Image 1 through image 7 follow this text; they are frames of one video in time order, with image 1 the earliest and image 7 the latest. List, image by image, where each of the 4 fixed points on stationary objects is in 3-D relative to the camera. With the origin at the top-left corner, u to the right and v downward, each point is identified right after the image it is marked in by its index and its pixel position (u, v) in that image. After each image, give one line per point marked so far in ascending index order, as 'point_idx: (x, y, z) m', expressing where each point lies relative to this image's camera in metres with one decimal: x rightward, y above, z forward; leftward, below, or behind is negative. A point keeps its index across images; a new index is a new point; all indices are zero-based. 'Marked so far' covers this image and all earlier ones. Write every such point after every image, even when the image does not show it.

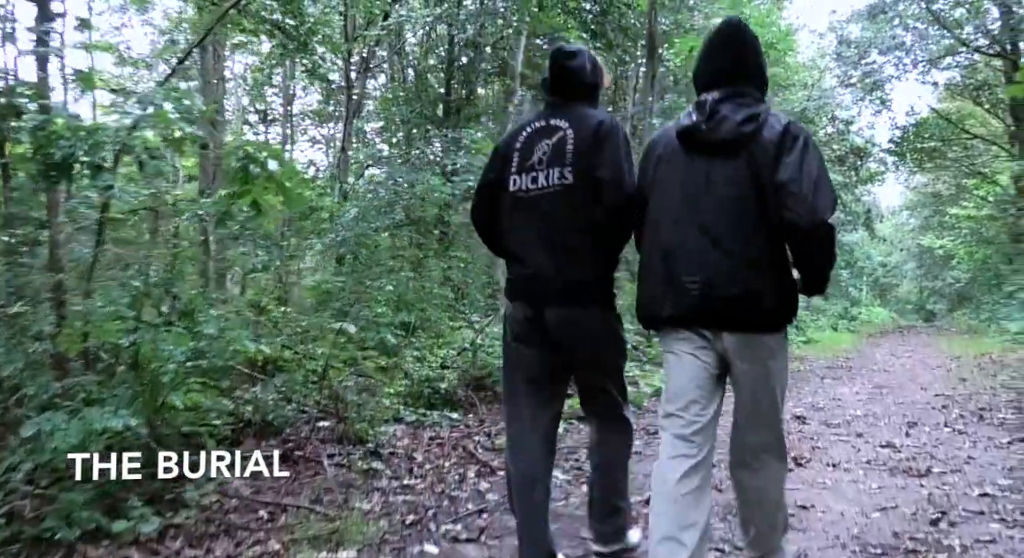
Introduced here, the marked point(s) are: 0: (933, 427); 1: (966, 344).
0: (+3.2, -1.1, +5.6) m
1: (+8.8, -1.3, +14.4) m
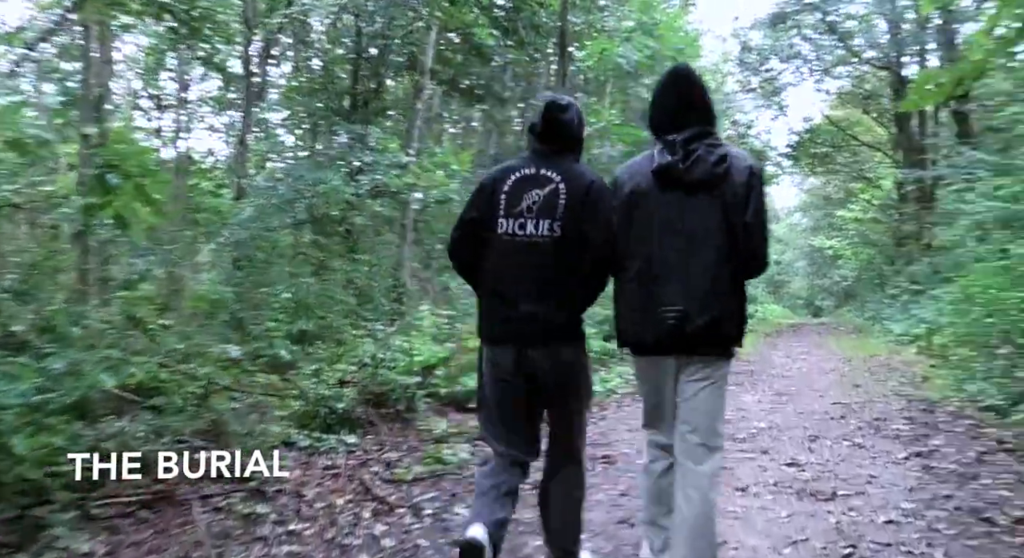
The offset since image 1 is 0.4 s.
0: (+2.5, -1.2, +5.6) m
1: (+7.0, -1.3, +15.1) m
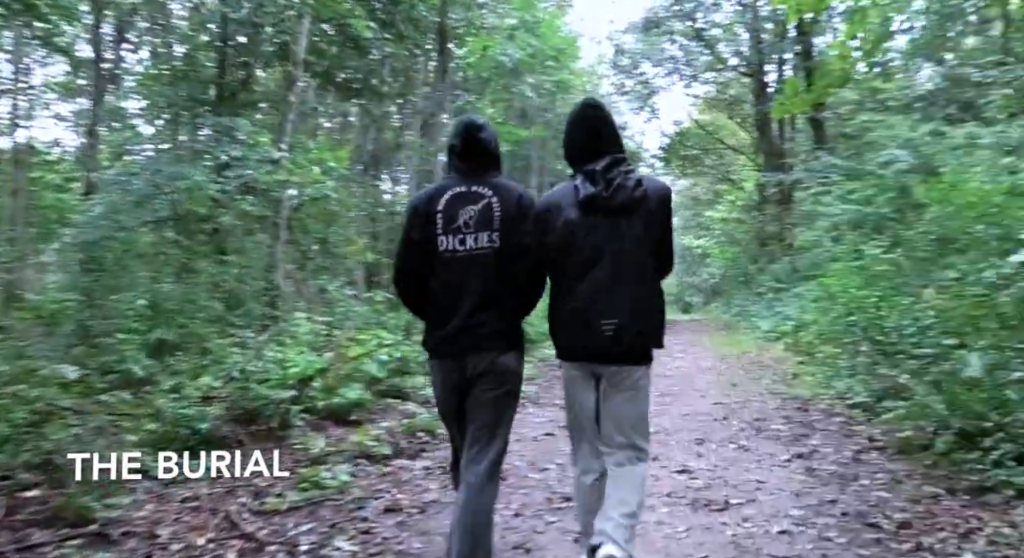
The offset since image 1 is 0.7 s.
0: (+1.6, -1.3, +5.7) m
1: (+4.6, -1.3, +15.8) m
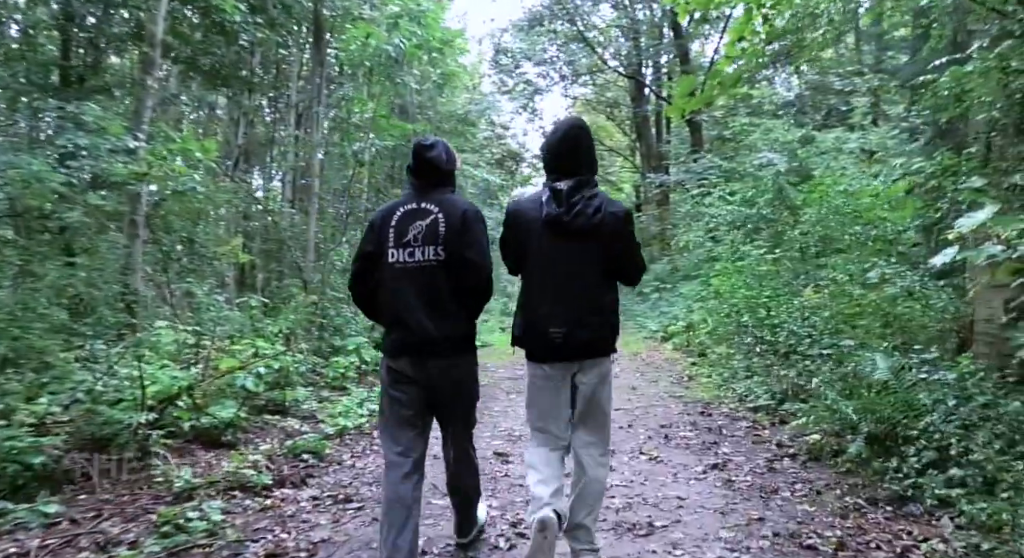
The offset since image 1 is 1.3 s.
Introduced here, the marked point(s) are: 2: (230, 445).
0: (+0.9, -1.3, +5.4) m
1: (+2.2, -1.3, +15.9) m
2: (-2.3, -1.4, +6.1) m
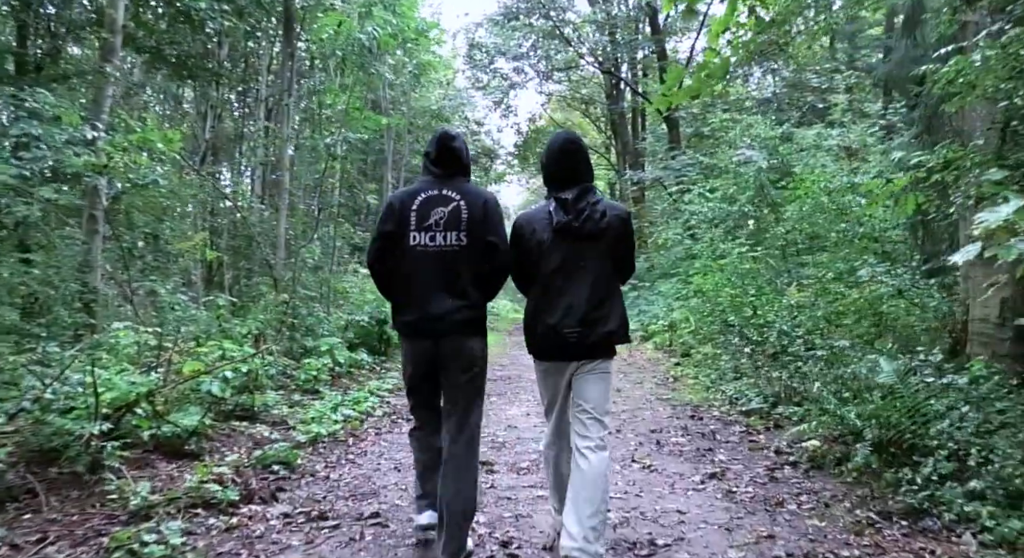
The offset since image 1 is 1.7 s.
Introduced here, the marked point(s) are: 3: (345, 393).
0: (+0.8, -1.3, +5.1) m
1: (+1.7, -1.3, +15.6) m
2: (-2.4, -1.3, +5.6) m
3: (-1.8, -1.3, +8.2) m
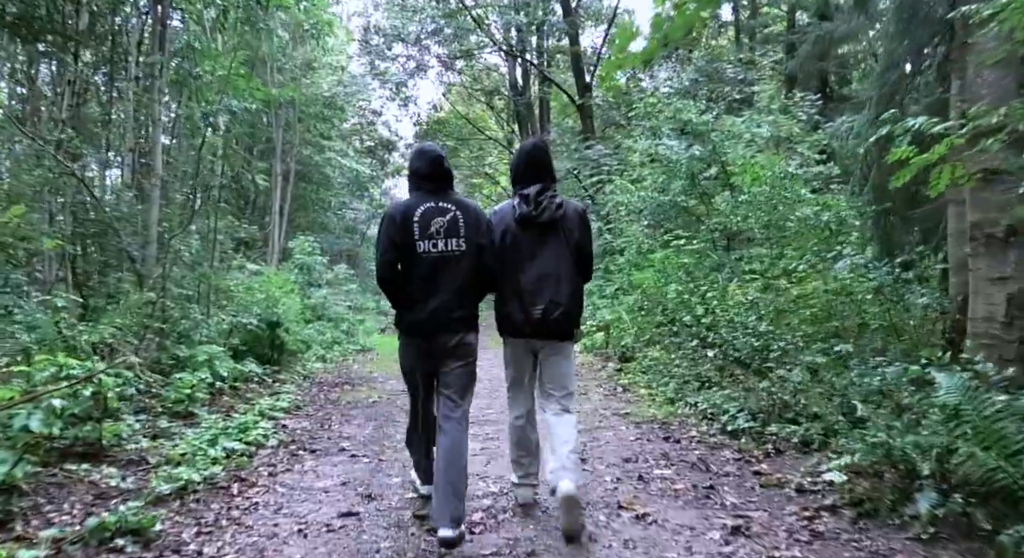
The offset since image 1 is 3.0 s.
0: (+0.5, -1.2, +3.9) m
1: (-0.1, -1.2, +14.4) m
2: (-2.7, -1.3, +4.0) m
3: (-2.5, -1.2, +6.6) m
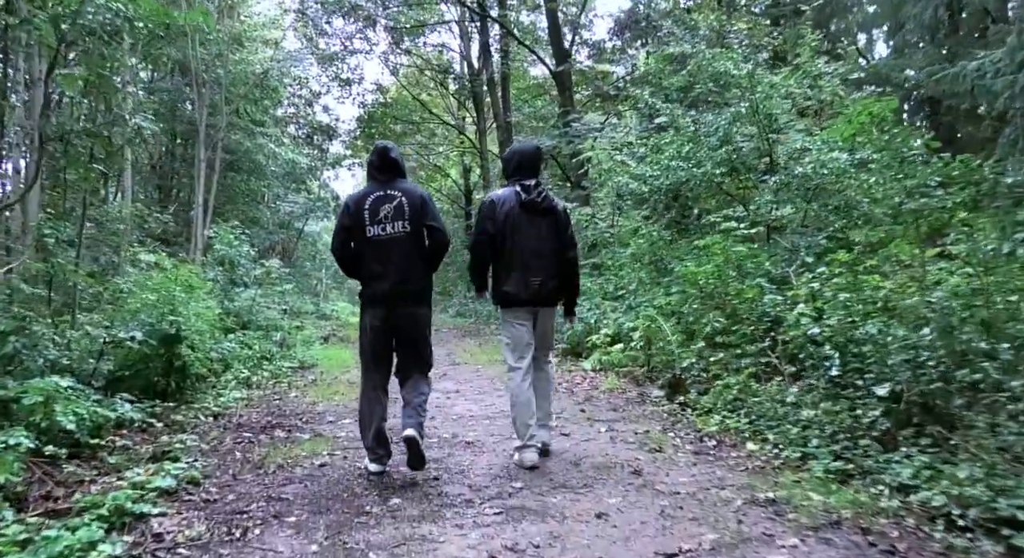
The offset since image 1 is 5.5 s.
0: (+1.0, -1.2, +1.2) m
1: (-0.5, -1.1, +11.6) m
2: (-2.2, -1.2, +1.0) m
3: (-2.2, -1.2, +3.6) m
